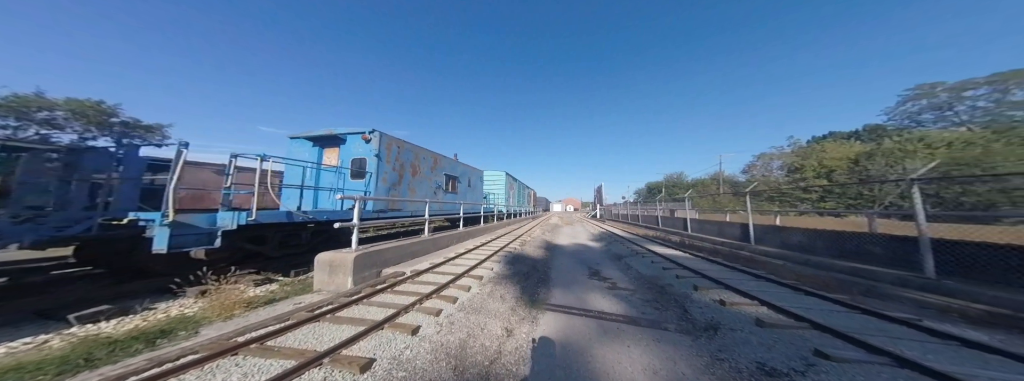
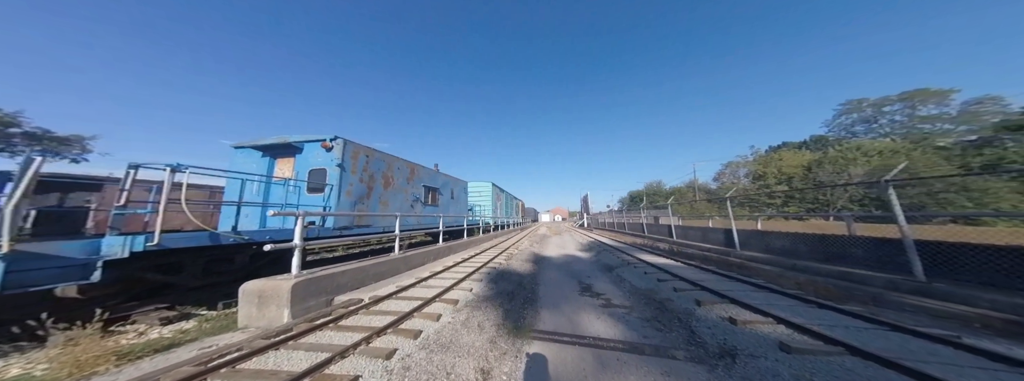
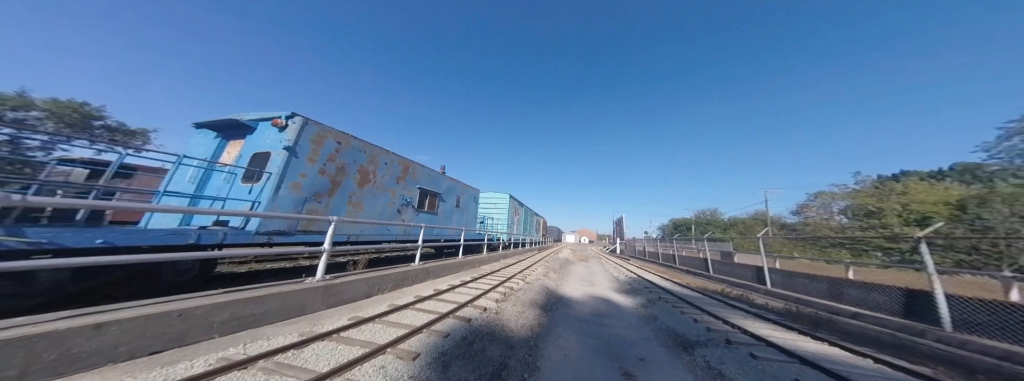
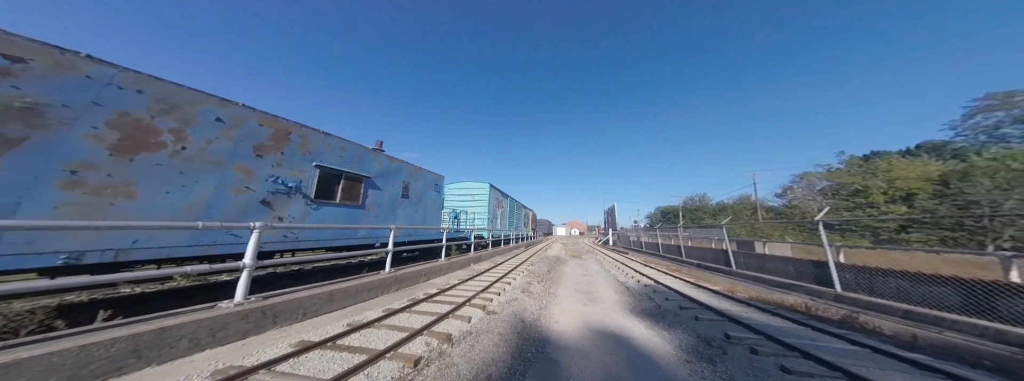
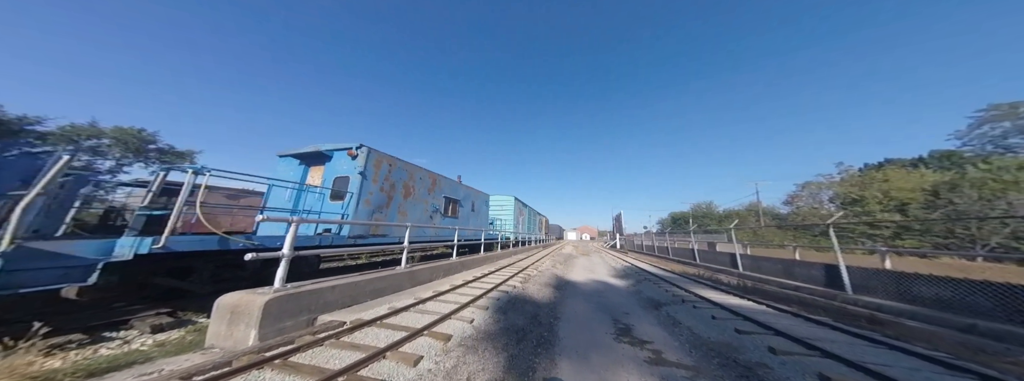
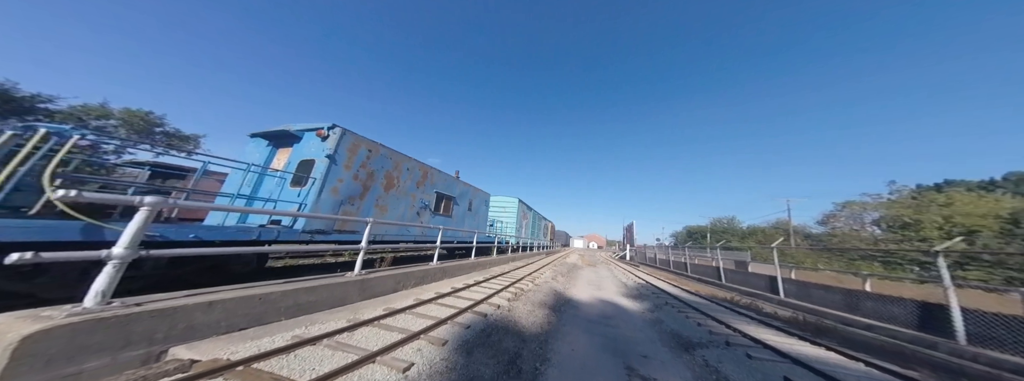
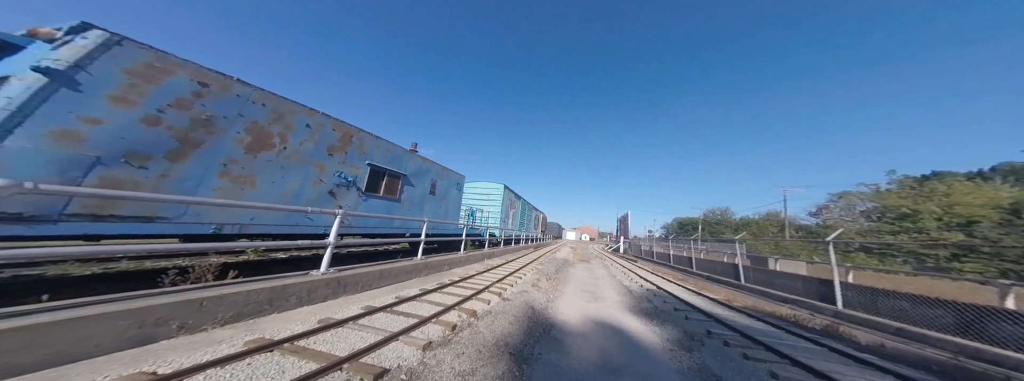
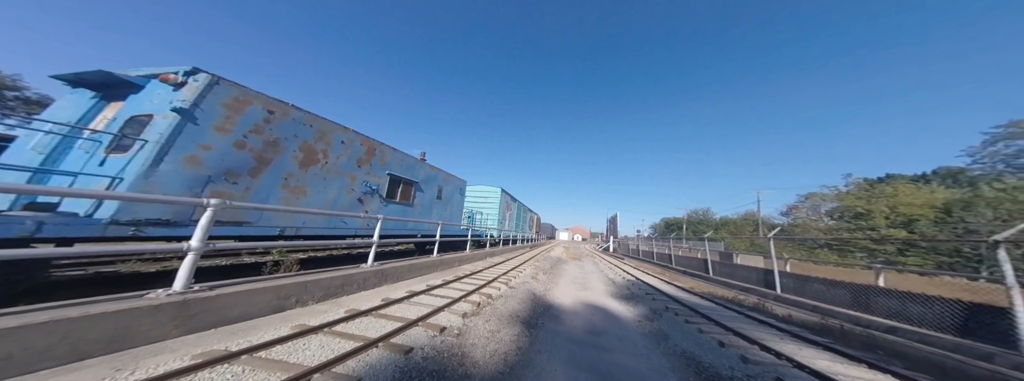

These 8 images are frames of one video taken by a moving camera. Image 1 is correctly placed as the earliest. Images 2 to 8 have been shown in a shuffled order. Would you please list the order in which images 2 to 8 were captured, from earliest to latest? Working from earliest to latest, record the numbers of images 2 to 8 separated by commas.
2, 5, 6, 3, 8, 7, 4
